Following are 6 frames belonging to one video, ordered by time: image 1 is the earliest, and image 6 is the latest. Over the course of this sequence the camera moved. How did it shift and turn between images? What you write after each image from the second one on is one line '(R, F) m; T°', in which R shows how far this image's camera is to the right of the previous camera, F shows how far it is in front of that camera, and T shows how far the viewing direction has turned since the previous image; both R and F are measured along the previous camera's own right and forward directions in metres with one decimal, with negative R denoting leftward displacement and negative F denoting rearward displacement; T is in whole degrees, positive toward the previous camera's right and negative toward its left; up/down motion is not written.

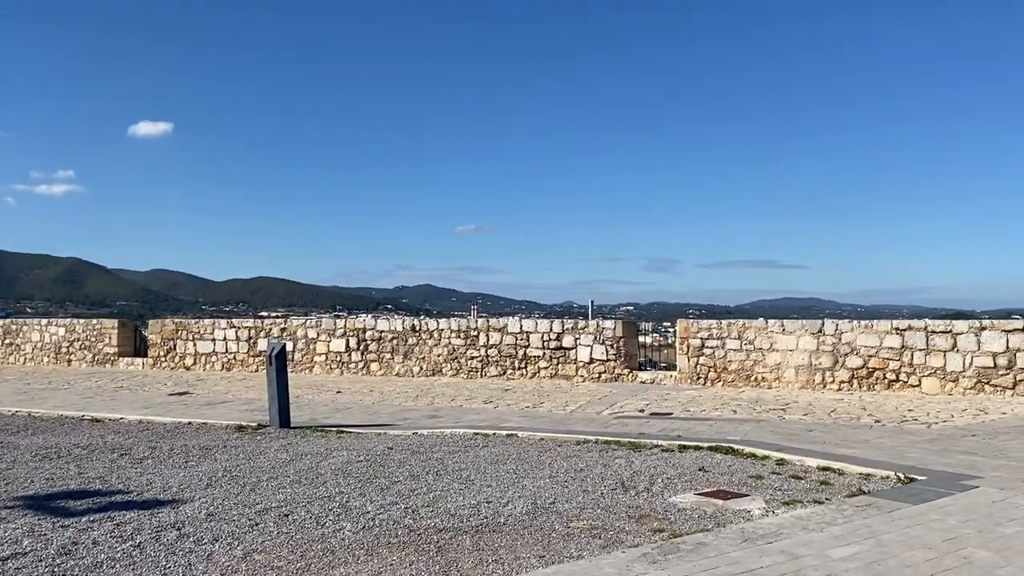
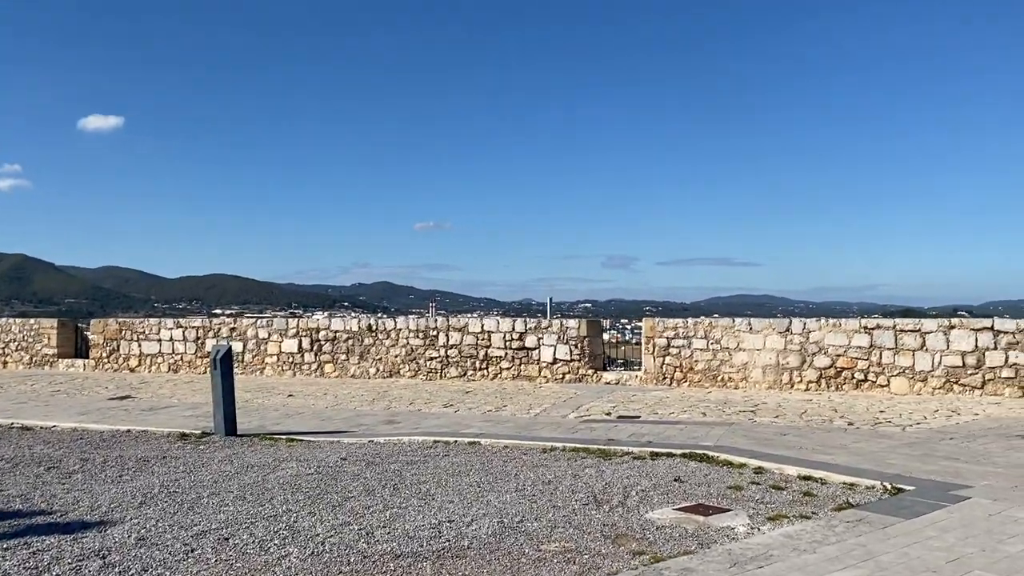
(0.0, +0.4) m; +3°
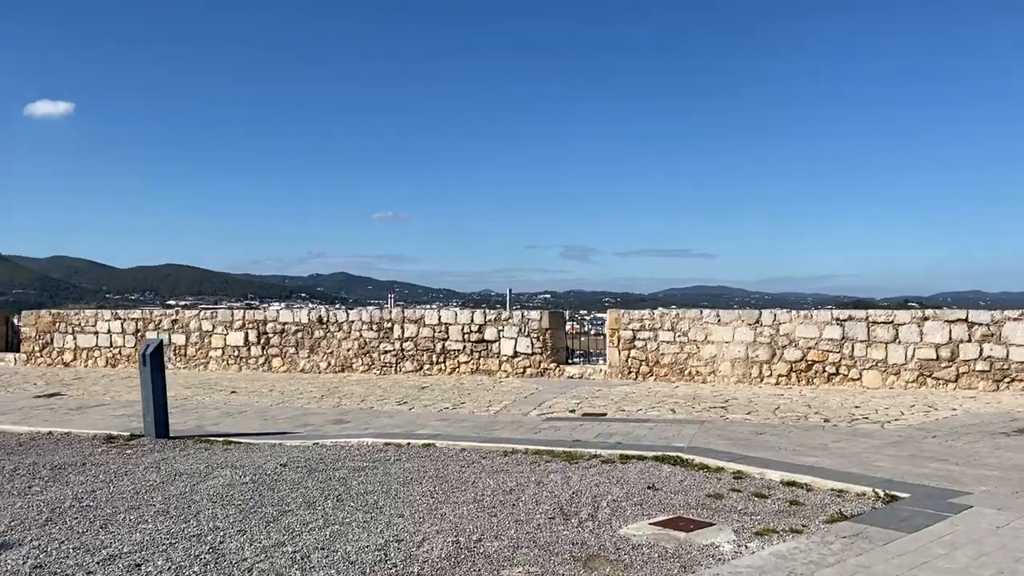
(0.0, +0.6) m; +3°
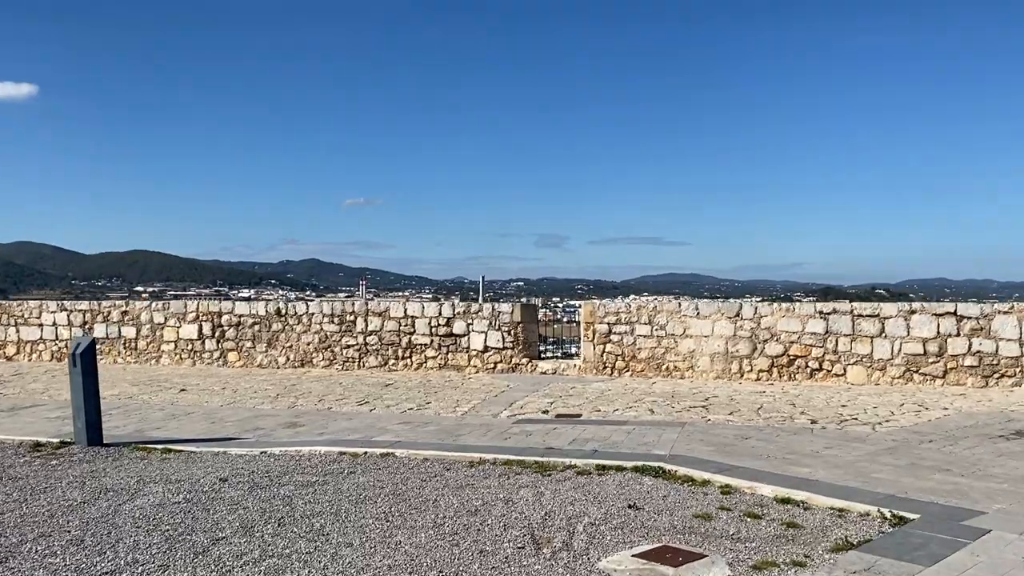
(0.0, +0.6) m; +2°
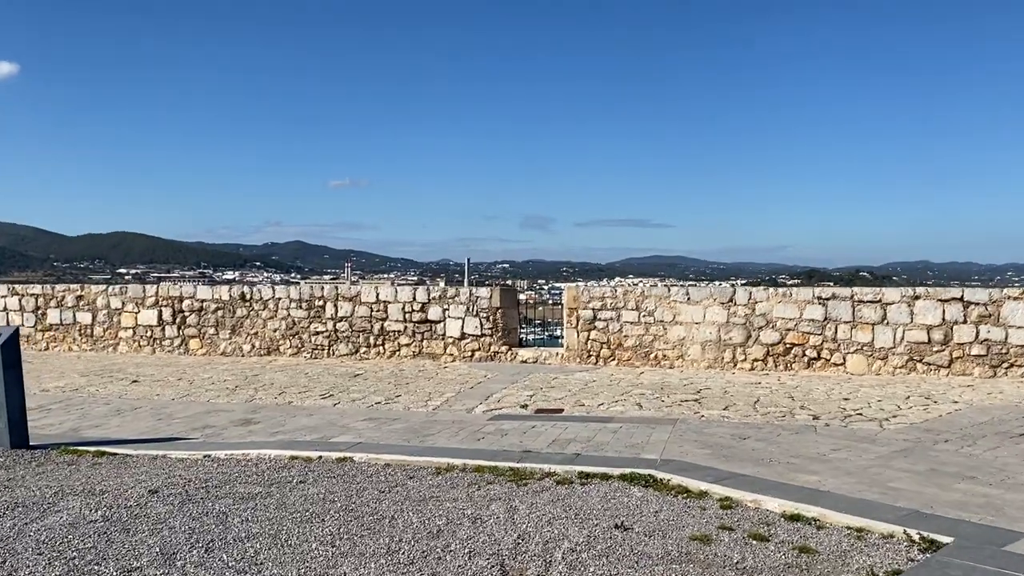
(+0.1, +0.7) m; +1°
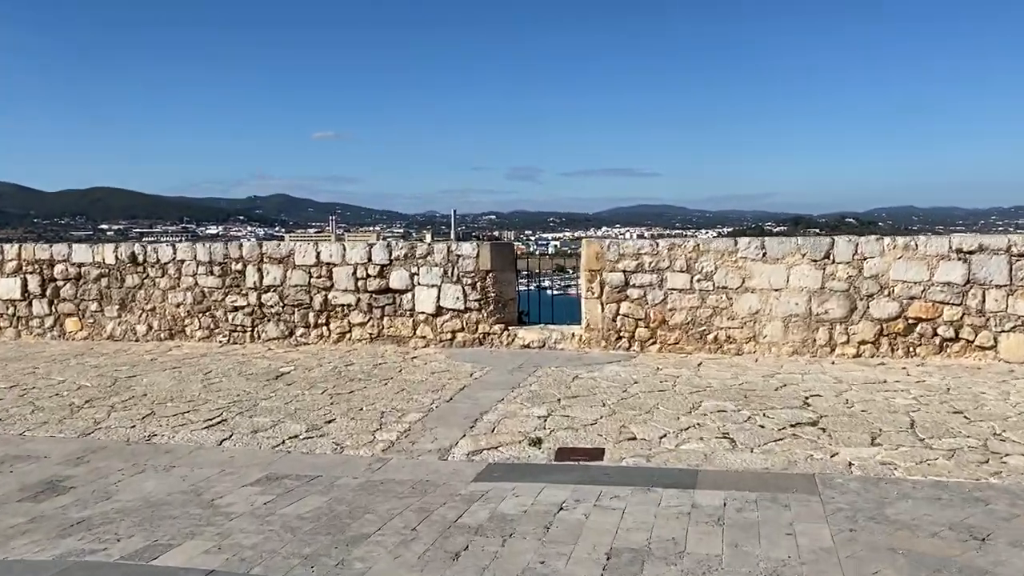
(-0.1, +3.2) m; +1°
